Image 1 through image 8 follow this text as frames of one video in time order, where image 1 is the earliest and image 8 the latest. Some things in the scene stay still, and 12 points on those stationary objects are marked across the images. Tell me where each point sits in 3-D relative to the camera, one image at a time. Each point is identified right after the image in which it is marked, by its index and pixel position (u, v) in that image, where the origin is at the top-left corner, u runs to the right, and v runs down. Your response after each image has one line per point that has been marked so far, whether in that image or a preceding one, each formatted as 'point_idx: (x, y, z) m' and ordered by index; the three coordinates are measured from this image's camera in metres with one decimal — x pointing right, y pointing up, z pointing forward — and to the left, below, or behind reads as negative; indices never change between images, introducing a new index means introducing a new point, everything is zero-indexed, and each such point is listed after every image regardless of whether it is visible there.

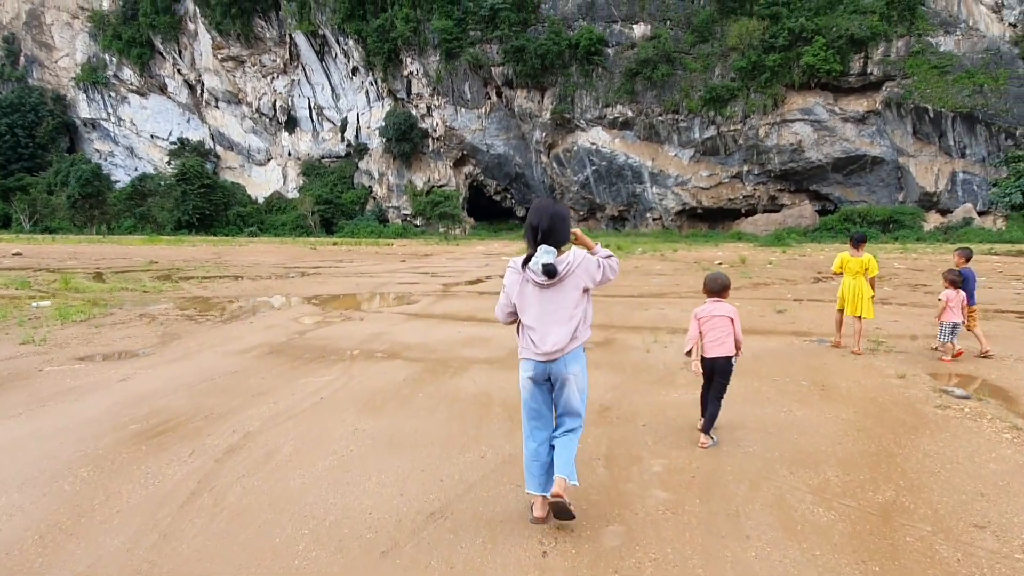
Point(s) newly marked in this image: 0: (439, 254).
0: (-1.7, +0.8, +18.3) m
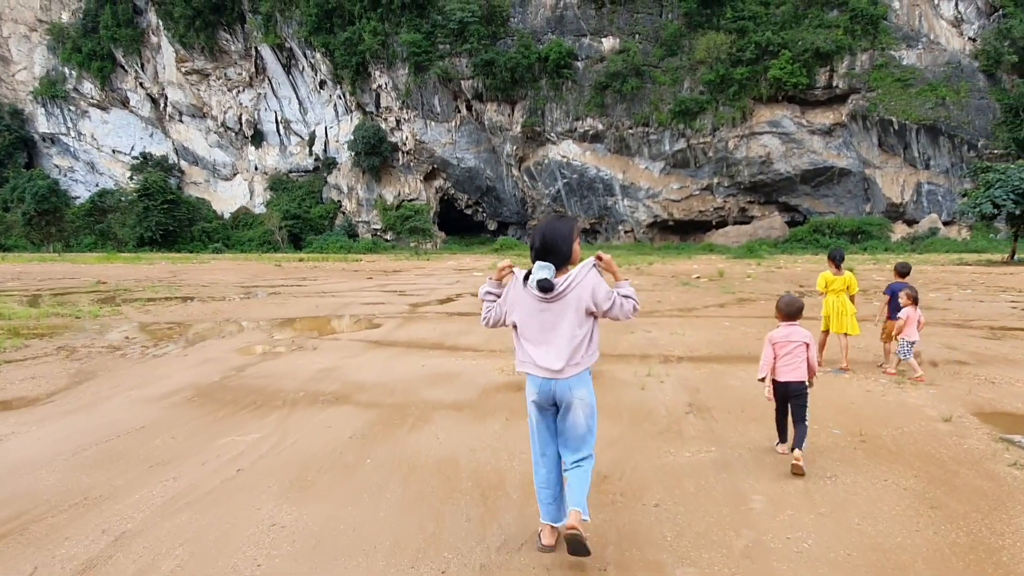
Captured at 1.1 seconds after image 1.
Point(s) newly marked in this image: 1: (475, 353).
0: (-2.3, +0.4, +17.5) m
1: (-0.2, -0.4, +5.2) m
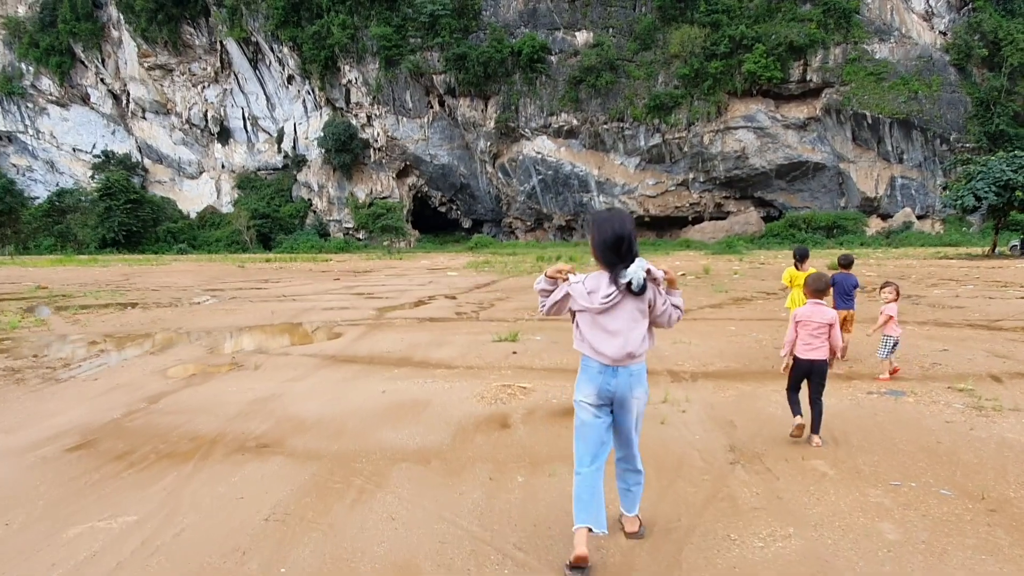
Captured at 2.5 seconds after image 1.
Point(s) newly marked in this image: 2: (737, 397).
0: (-2.9, +0.4, +16.6) m
1: (-0.3, -0.5, +4.3) m
2: (+1.0, -0.5, +3.5) m
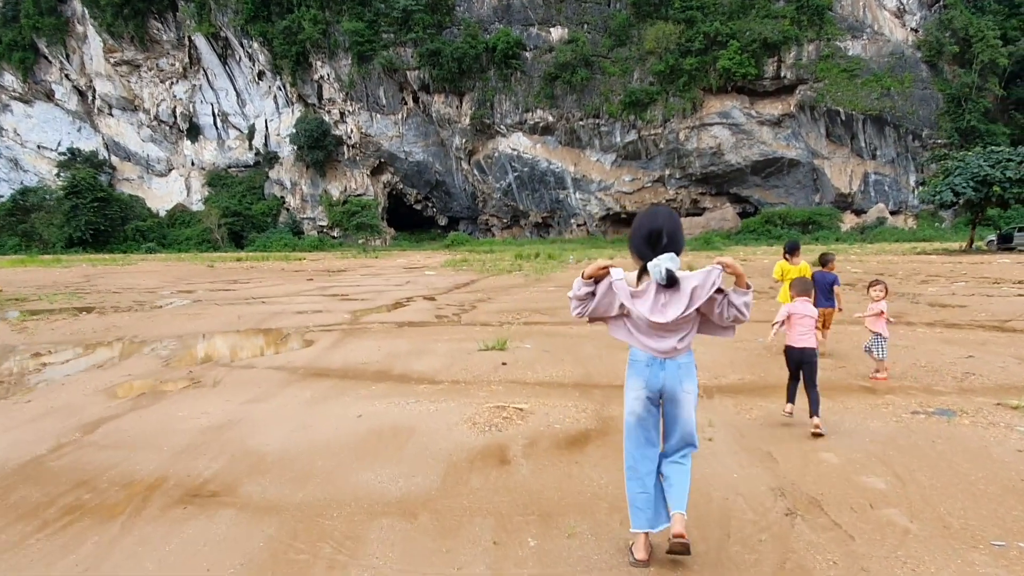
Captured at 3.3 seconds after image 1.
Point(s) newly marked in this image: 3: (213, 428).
0: (-3.3, +0.4, +16.1) m
1: (-0.4, -0.5, +3.8) m
2: (+1.0, -0.5, +3.0) m
3: (-1.1, -0.5, +3.0) m
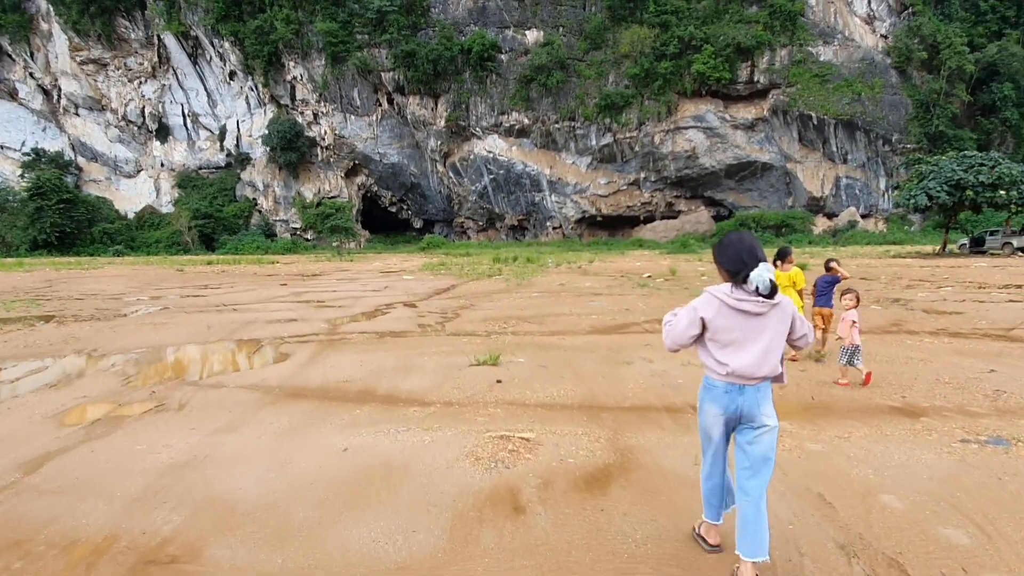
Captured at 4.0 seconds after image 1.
0: (-3.7, +0.3, +15.6) m
1: (-0.4, -0.6, +3.5) m
2: (+1.0, -0.6, +2.7) m
3: (-1.1, -0.6, +2.6) m
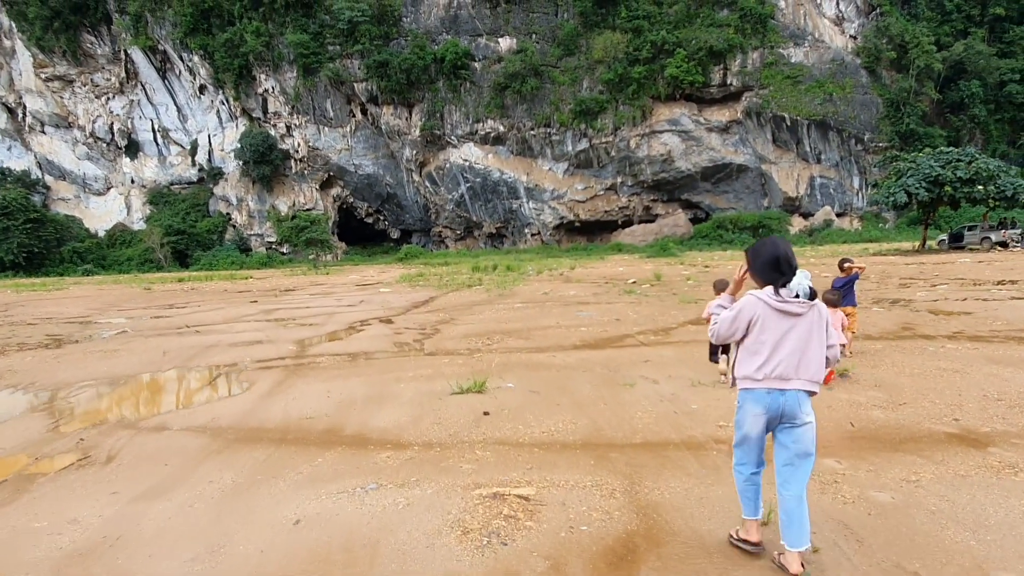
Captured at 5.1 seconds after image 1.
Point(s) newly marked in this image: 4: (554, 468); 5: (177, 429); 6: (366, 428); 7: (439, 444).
0: (-4.1, 0.0, +15.0) m
1: (-0.4, -0.6, +2.9) m
2: (+1.0, -0.6, +2.2) m
3: (-1.1, -0.7, +2.0) m
4: (+0.1, -0.6, +2.7) m
5: (-1.6, -0.7, +3.7) m
6: (-0.6, -0.6, +3.5) m
7: (-0.3, -0.6, +3.1) m
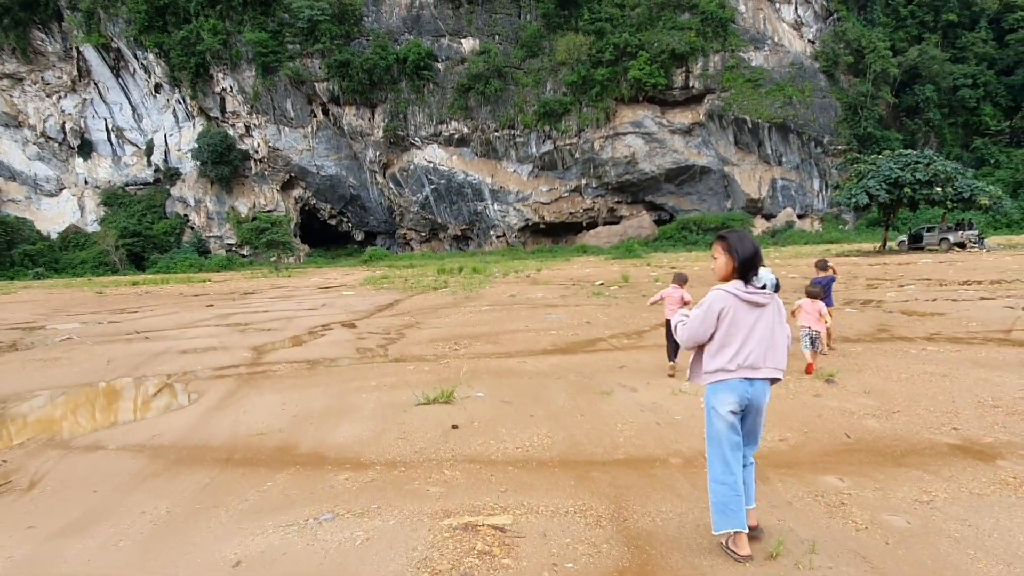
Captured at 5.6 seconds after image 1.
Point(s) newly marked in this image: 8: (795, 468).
0: (-4.7, -0.1, +14.5) m
1: (-0.5, -0.7, +2.6) m
2: (+0.9, -0.6, +2.0) m
3: (-1.2, -0.7, +1.7) m
4: (+0.1, -0.6, +2.5) m
5: (-1.7, -0.7, +3.3) m
6: (-0.8, -0.6, +3.2) m
7: (-0.4, -0.6, +2.9) m
8: (+0.9, -0.6, +2.6) m
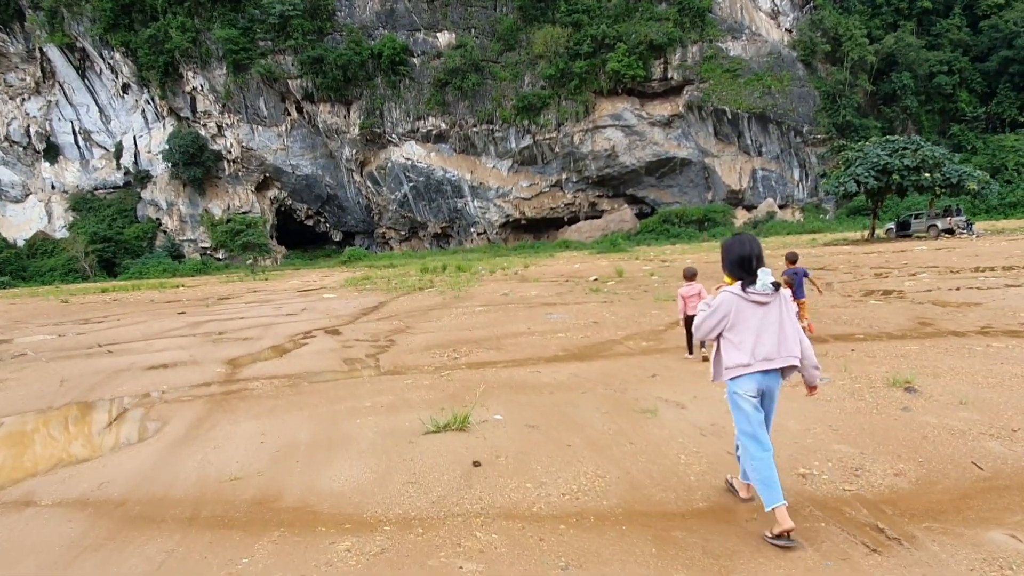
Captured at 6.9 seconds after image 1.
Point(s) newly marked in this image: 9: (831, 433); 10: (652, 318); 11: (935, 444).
0: (-4.9, -0.1, +13.7) m
1: (-0.4, -0.7, +2.0) m
2: (+1.1, -0.6, +1.3) m
3: (-1.0, -0.7, +1.0) m
4: (+0.2, -0.6, +1.8) m
5: (-1.6, -0.7, +2.6) m
6: (-0.6, -0.7, +2.5) m
7: (-0.3, -0.7, +2.2) m
8: (+1.1, -0.6, +2.0) m
9: (+1.1, -0.5, +2.8) m
10: (+1.3, -0.3, +7.3) m
11: (+1.4, -0.5, +2.7) m
